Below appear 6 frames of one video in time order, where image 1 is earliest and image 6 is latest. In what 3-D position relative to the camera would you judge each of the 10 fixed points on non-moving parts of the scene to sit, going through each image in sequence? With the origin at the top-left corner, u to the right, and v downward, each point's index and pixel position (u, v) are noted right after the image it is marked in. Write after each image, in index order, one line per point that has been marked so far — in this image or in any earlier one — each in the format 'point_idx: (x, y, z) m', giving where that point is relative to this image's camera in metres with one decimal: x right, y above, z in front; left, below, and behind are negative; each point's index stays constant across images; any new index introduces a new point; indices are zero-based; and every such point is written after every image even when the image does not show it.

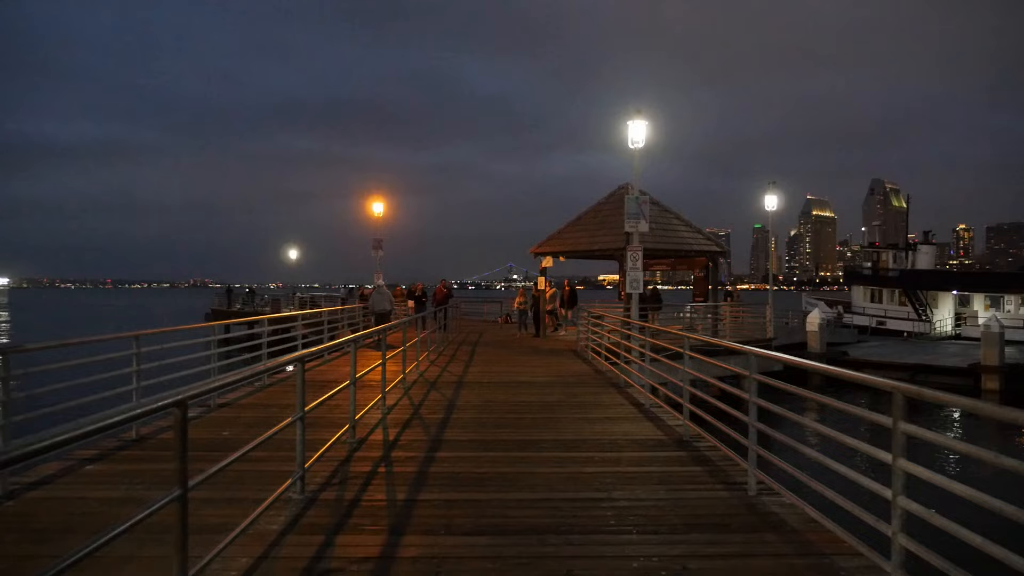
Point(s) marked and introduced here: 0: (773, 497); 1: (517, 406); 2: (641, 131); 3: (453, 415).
0: (+2.1, -1.7, +5.4) m
1: (0.0, -1.6, +9.3) m
2: (+2.4, +2.9, +12.6) m
3: (-0.8, -1.6, +8.7) m
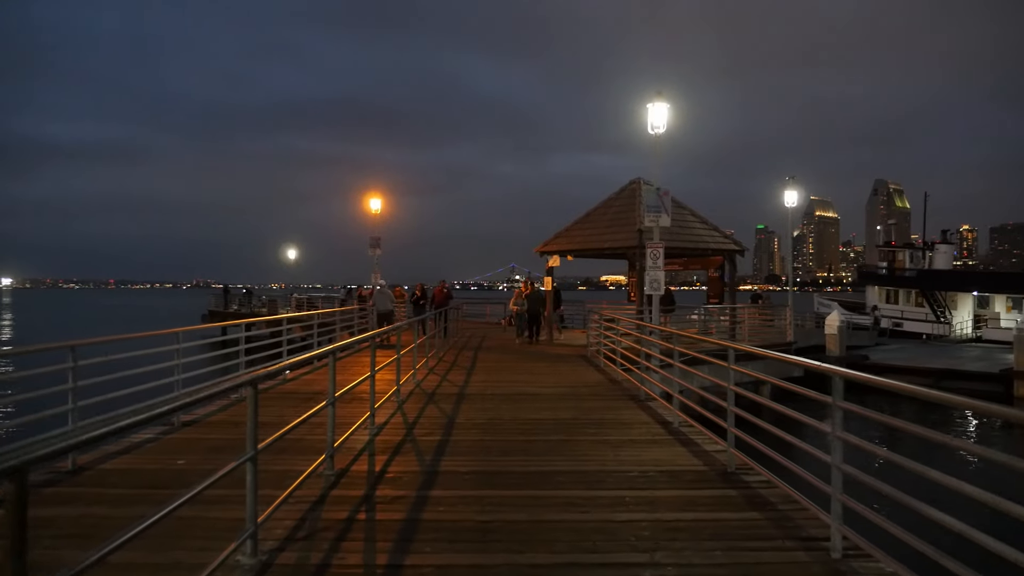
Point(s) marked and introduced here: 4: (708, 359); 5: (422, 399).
0: (+2.1, -1.7, +4.1) m
1: (+0.1, -1.7, +8.1) m
2: (+2.5, +2.9, +11.4) m
3: (-0.7, -1.6, +7.5) m
4: (+4.1, -1.5, +14.5) m
5: (-1.3, -1.7, +10.0) m
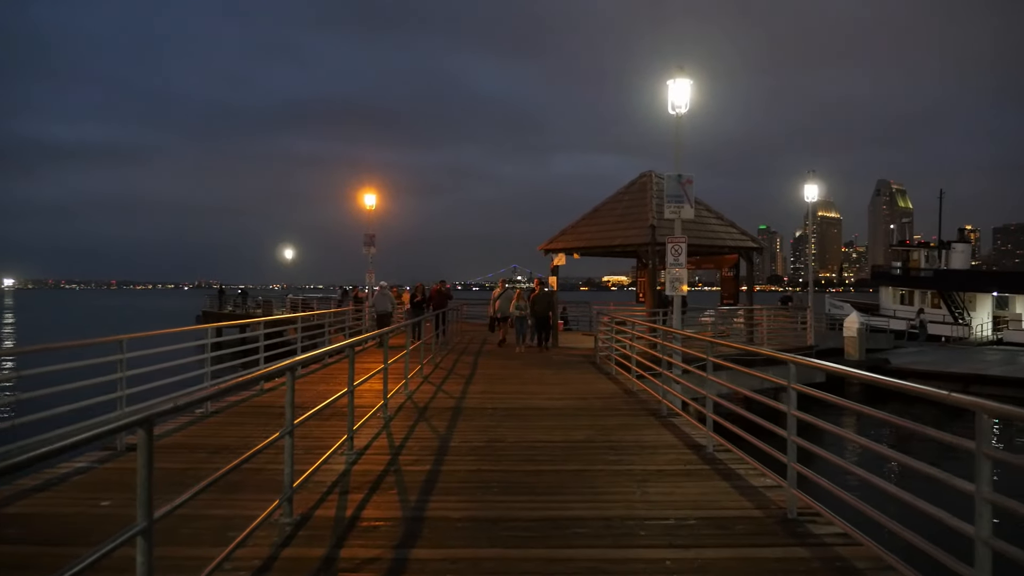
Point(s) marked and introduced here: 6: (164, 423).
0: (+2.2, -1.7, +2.9) m
1: (+0.2, -1.6, +6.8) m
2: (+2.6, +2.9, +10.1) m
3: (-0.6, -1.6, +6.2) m
4: (+4.2, -1.5, +13.3) m
5: (-1.3, -1.7, +8.8) m
6: (-4.0, -1.6, +7.9) m
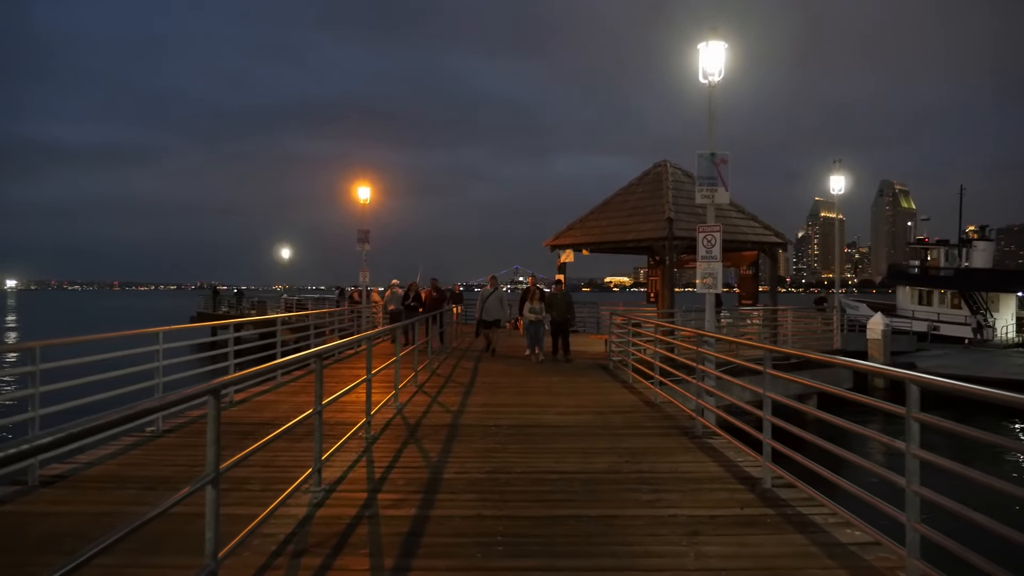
0: (+2.2, -1.6, +1.5) m
1: (+0.3, -1.6, +5.4) m
2: (+2.6, +3.0, +8.8) m
3: (-0.6, -1.6, +4.8) m
4: (+4.3, -1.5, +11.9) m
5: (-1.2, -1.6, +7.4) m
6: (-4.0, -1.5, +6.5) m
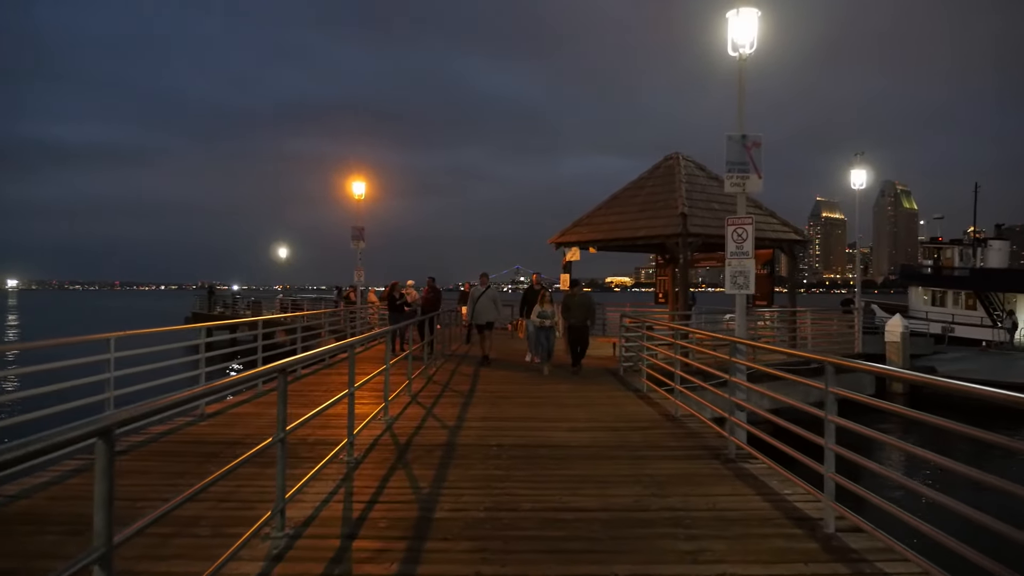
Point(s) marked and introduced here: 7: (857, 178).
0: (+2.3, -1.6, +0.5) m
1: (+0.3, -1.6, +4.4) m
2: (+2.7, +3.0, +7.8) m
3: (-0.5, -1.6, +3.8) m
4: (+4.3, -1.5, +10.9) m
5: (-1.2, -1.6, +6.4) m
6: (-3.9, -1.5, +5.5) m
7: (+9.0, +2.8, +17.7) m
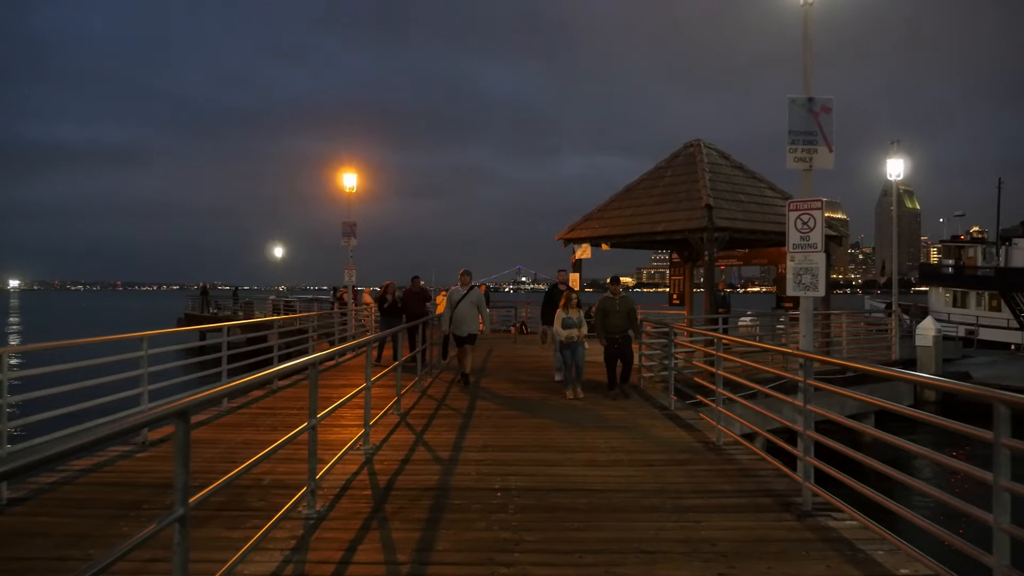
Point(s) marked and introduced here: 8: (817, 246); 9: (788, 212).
0: (+2.3, -1.6, -1.0) m
1: (+0.4, -1.6, +2.9) m
2: (+2.8, +2.9, +6.3) m
3: (-0.4, -1.6, +2.4) m
4: (+4.4, -1.5, +9.4) m
5: (-1.1, -1.6, +4.9) m
6: (-3.9, -1.5, +4.0) m
7: (+9.1, +2.8, +16.2) m
8: (+2.6, +0.4, +6.0) m
9: (+2.5, +0.7, +6.1) m
